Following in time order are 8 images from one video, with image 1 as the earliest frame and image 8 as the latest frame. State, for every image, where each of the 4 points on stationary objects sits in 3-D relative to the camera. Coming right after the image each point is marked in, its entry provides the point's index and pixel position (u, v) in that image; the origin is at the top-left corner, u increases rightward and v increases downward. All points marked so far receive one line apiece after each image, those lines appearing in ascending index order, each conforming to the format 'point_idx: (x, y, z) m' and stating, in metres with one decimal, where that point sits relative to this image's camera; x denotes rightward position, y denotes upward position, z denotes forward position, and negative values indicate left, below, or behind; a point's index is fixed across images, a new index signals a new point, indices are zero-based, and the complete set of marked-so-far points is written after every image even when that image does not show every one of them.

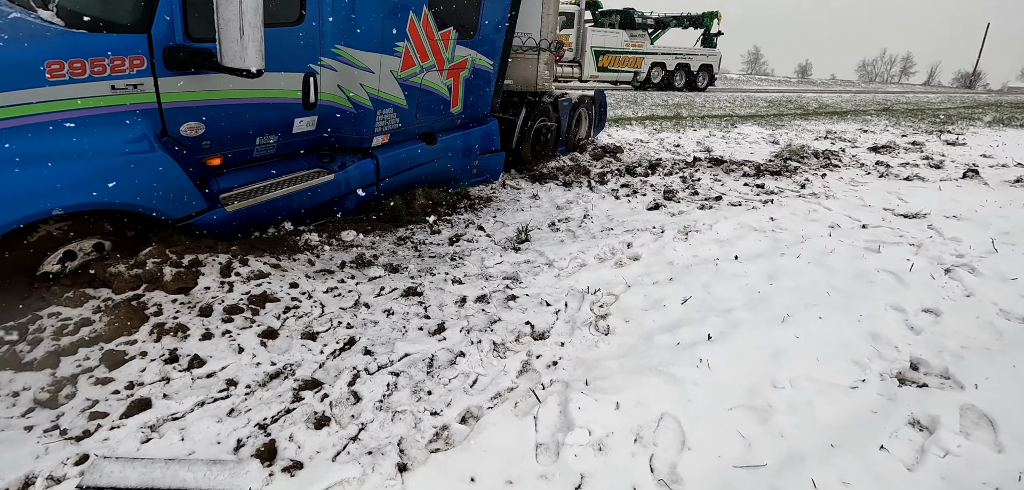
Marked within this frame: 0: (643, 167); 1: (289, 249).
0: (+1.7, +1.0, +7.2) m
1: (-1.6, 0.0, +4.0) m
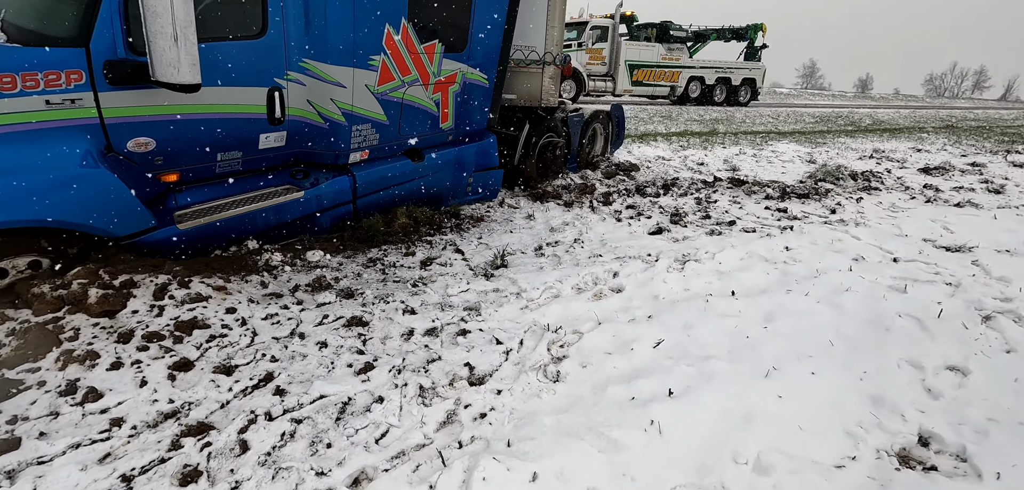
0: (+1.8, +0.7, +6.8) m
1: (-1.9, -0.2, +3.8) m
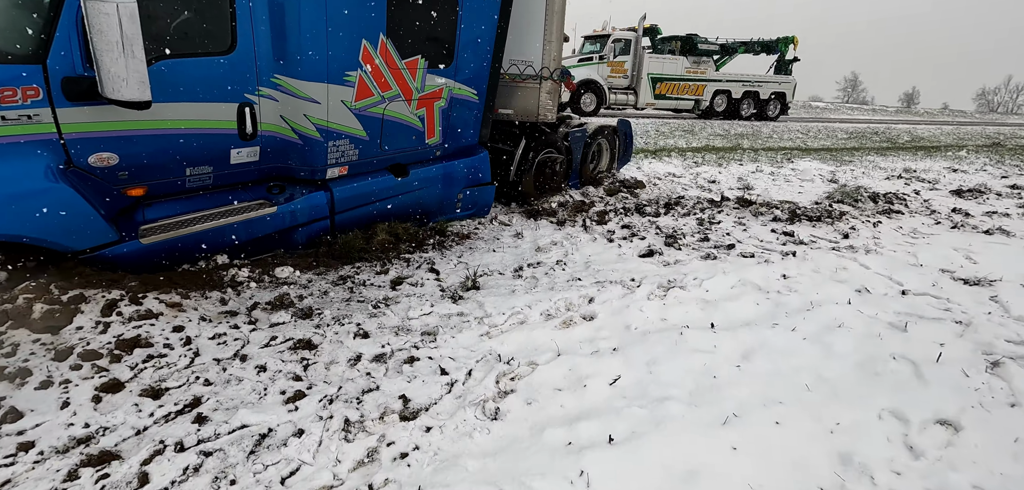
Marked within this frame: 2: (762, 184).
0: (+1.7, +0.5, +6.5) m
1: (-2.1, -0.3, +3.8) m
2: (+3.8, +0.9, +8.2) m
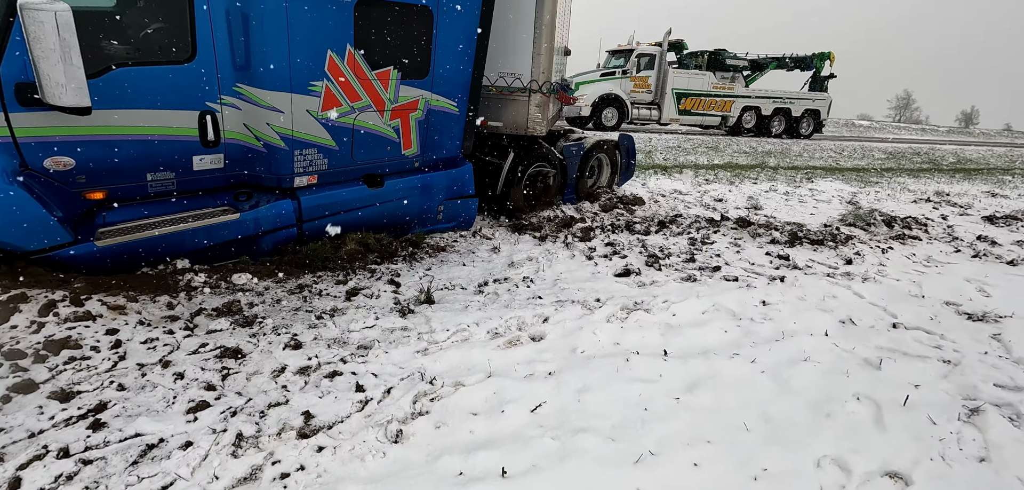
0: (+1.6, +0.2, +6.3) m
1: (-2.4, -0.3, +3.8) m
2: (+3.7, +0.6, +7.9) m
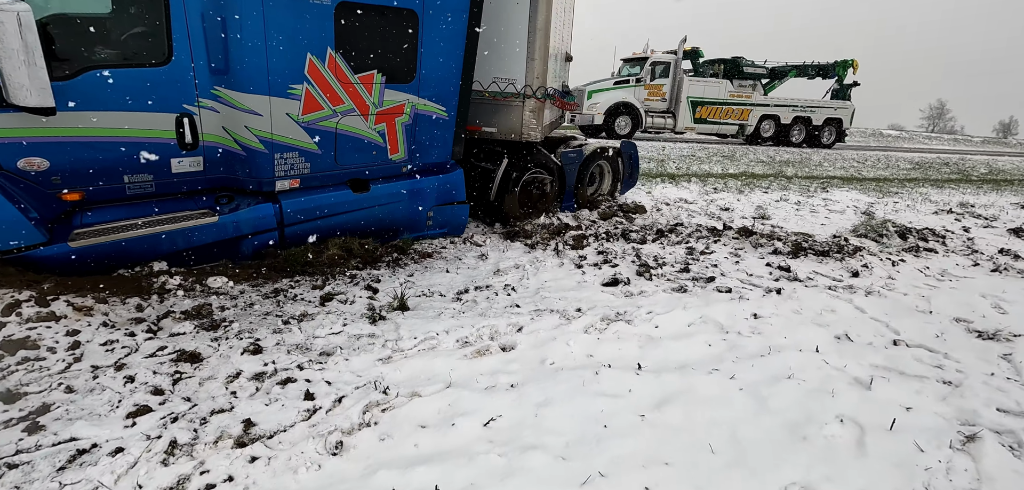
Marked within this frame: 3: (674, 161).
0: (+1.5, +0.1, +6.1) m
1: (-2.6, -0.3, +3.8) m
2: (+3.7, +0.4, +7.6) m
3: (+3.6, +1.9, +12.1) m
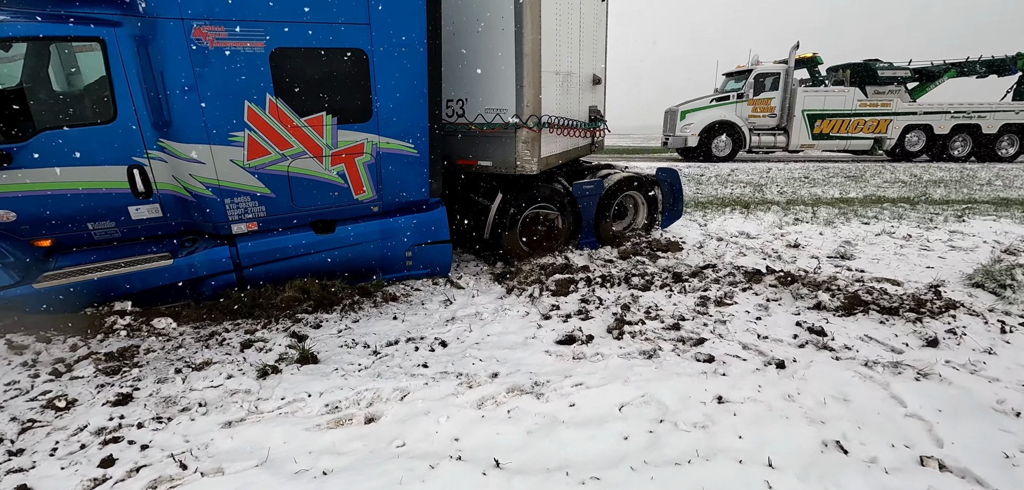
0: (+1.4, -0.3, +5.2) m
1: (-3.2, -0.6, +4.1) m
2: (+4.0, -0.1, +6.0) m
3: (+5.1, +1.2, +10.4) m
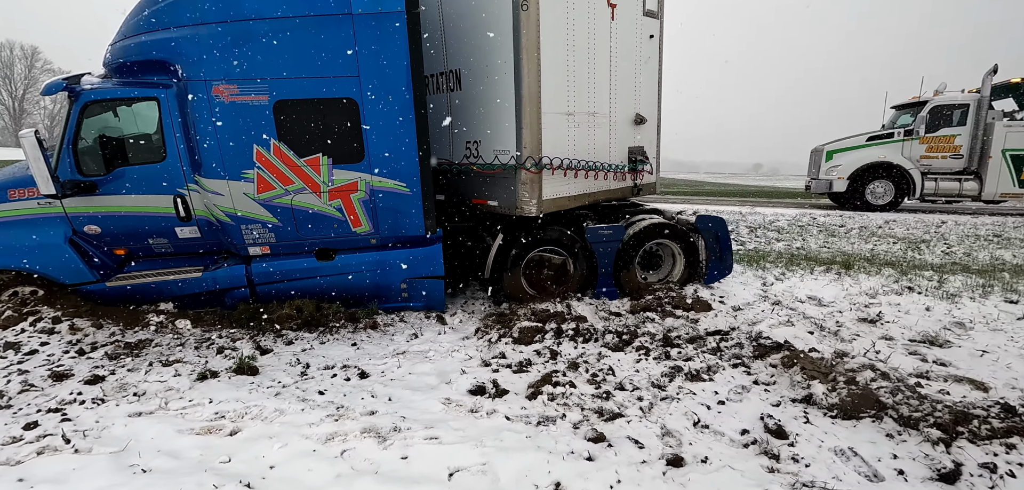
0: (+1.2, -0.8, +4.6) m
1: (-3.6, -0.7, +5.2) m
2: (+3.8, -0.8, +4.4) m
3: (+6.5, 0.0, +8.3) m
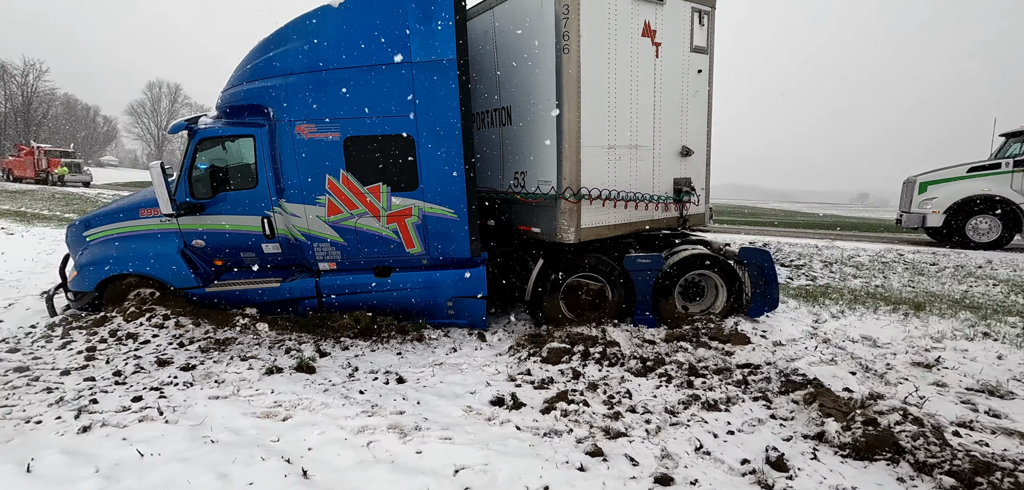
0: (+1.4, -1.0, +4.6) m
1: (-3.2, -0.9, +6.0) m
2: (+4.0, -1.1, +4.1) m
3: (+7.3, -0.6, +7.4) m
